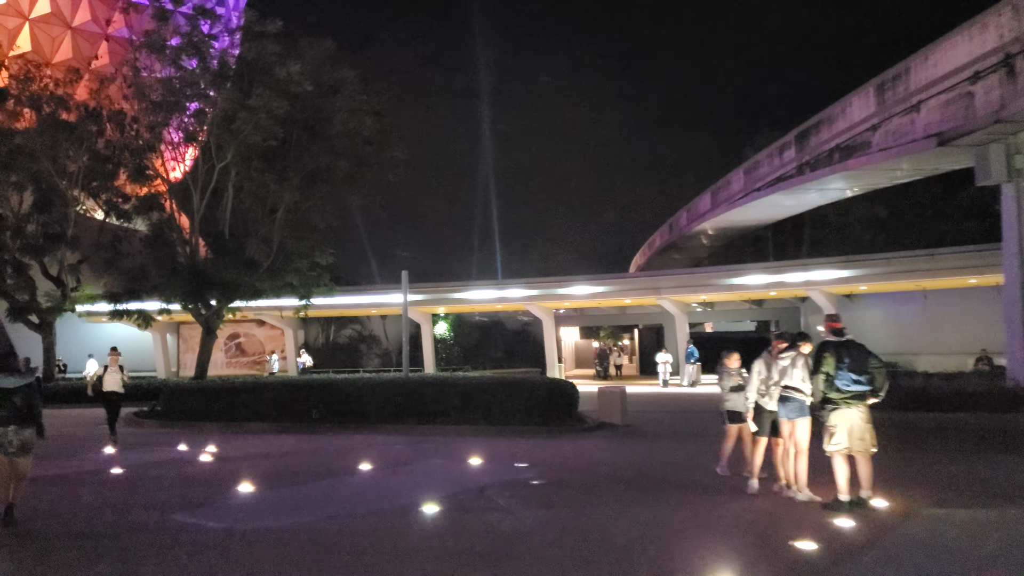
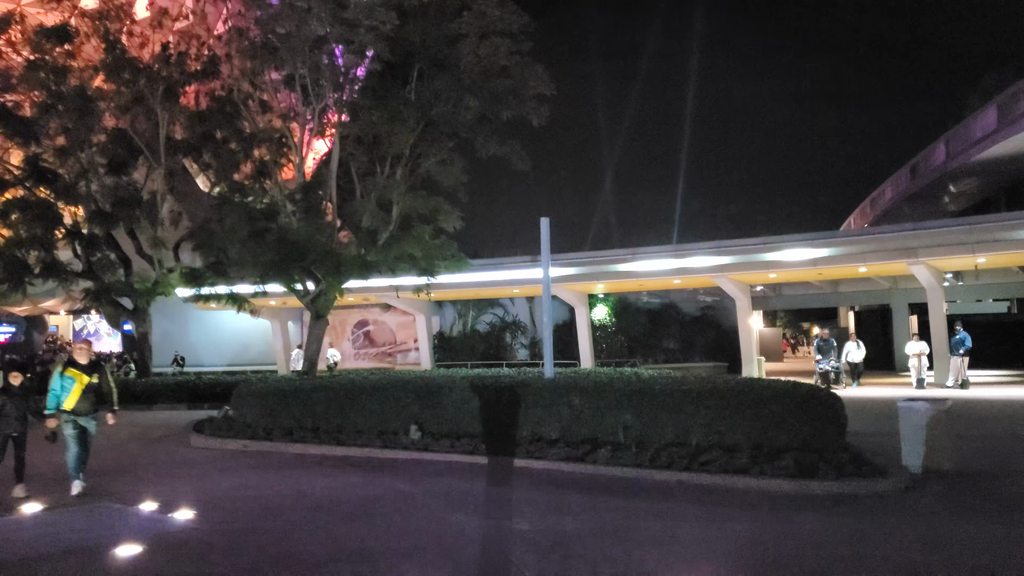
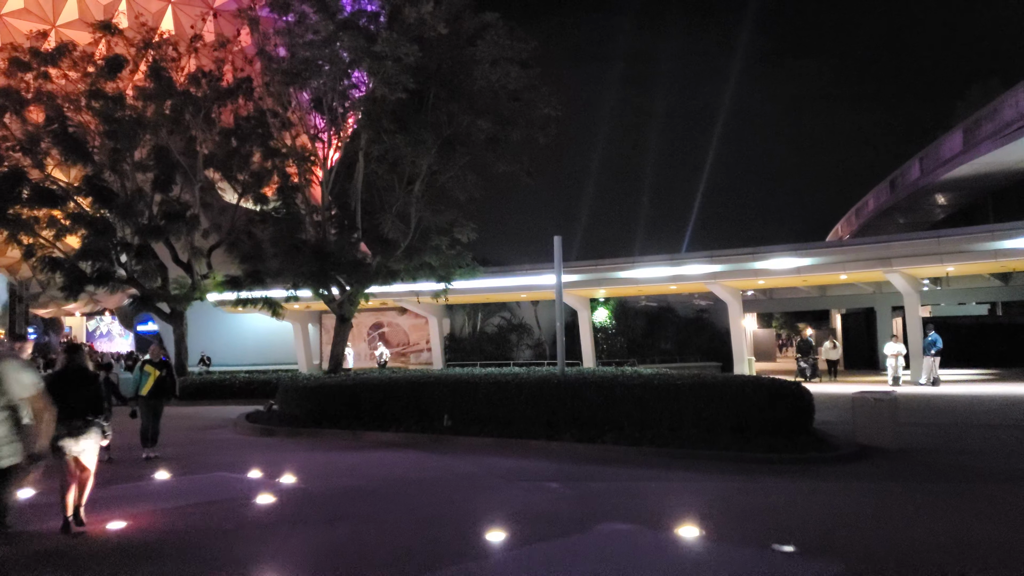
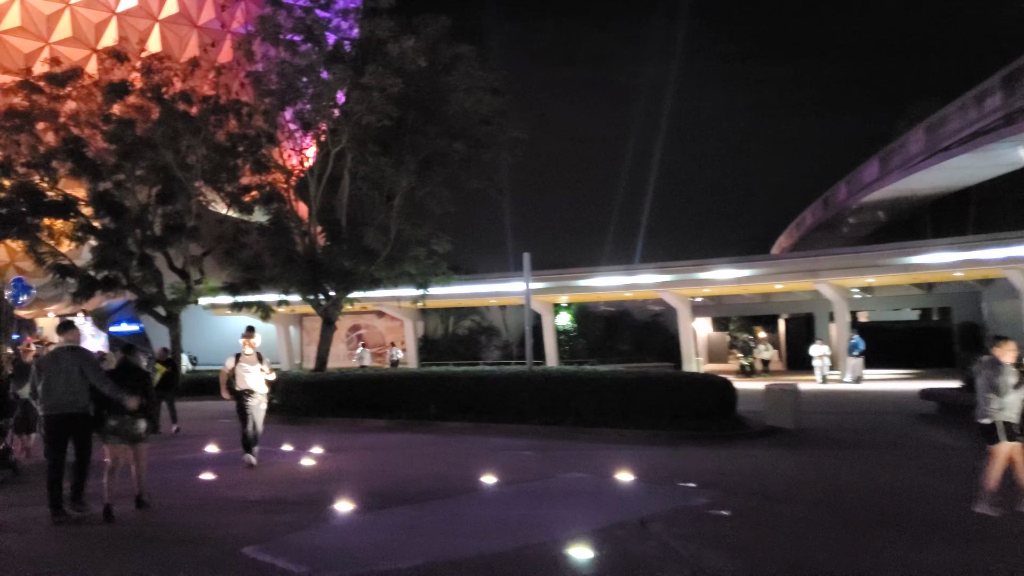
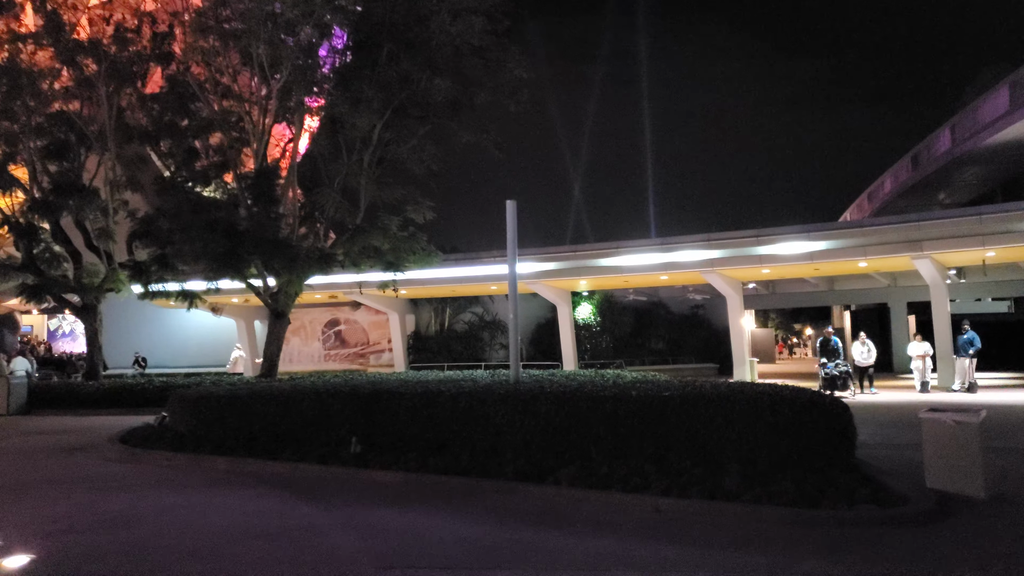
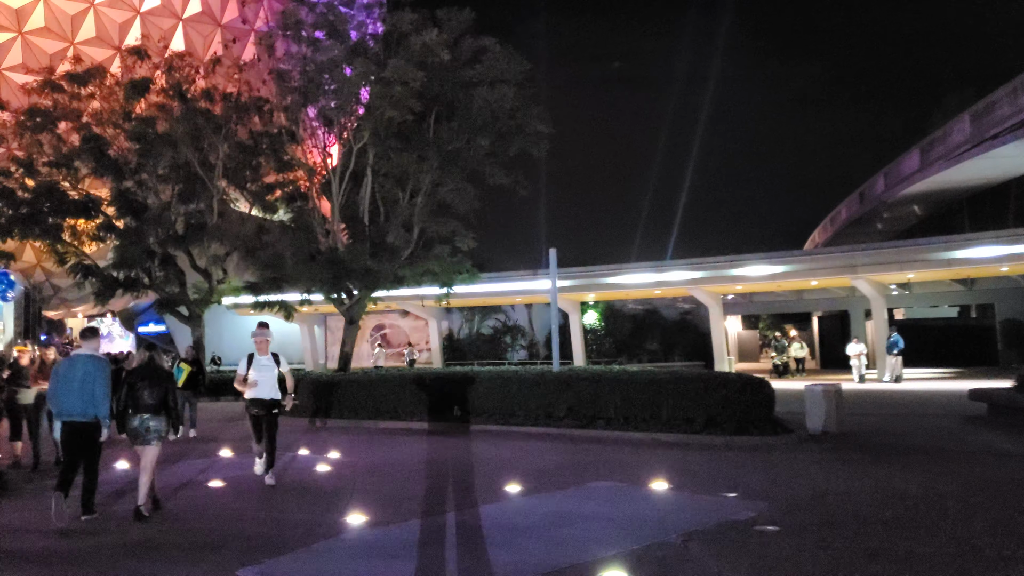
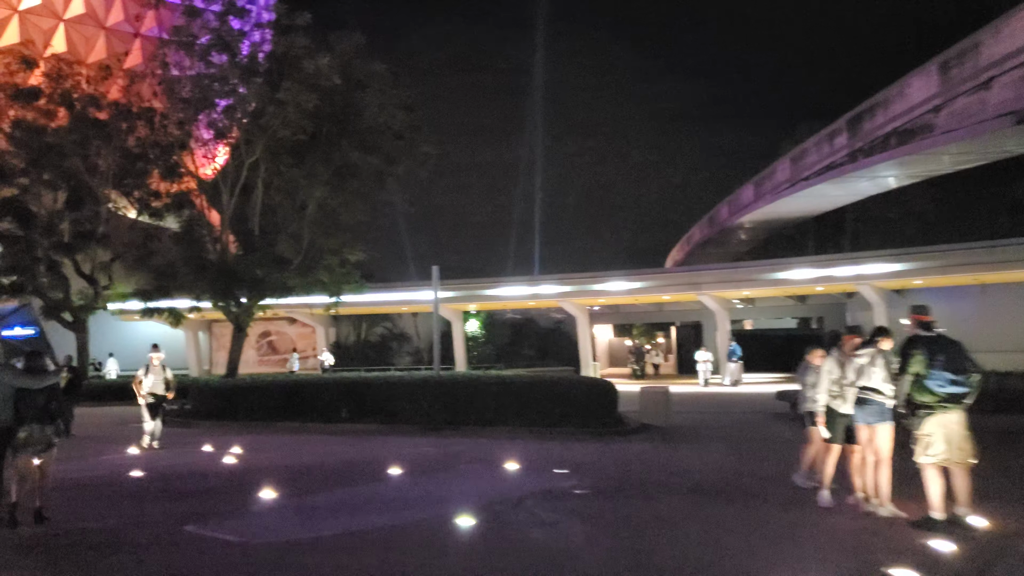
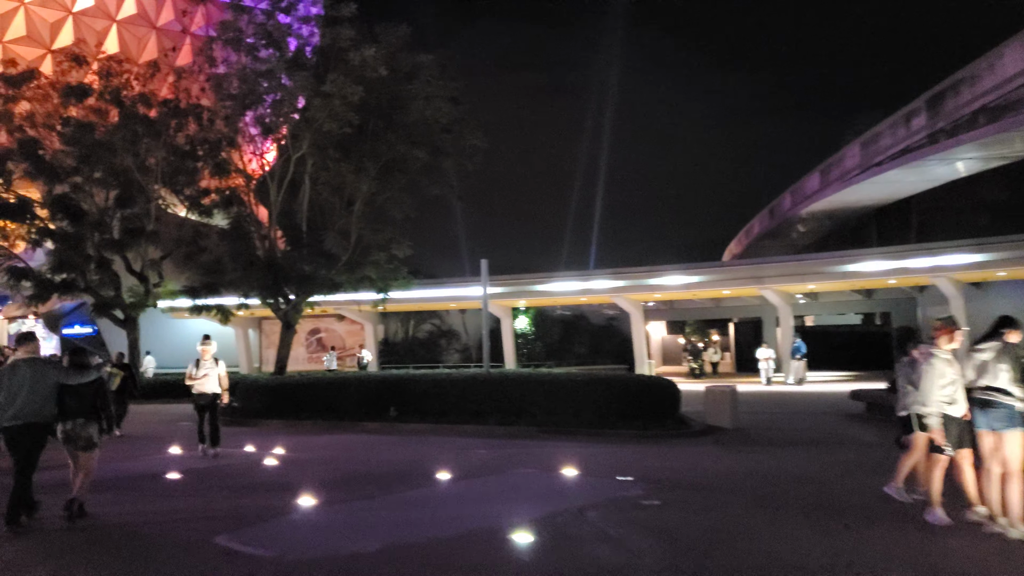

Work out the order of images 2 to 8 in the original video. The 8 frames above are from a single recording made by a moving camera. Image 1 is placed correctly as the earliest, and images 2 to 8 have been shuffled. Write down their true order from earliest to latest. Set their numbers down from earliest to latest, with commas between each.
7, 8, 4, 6, 3, 2, 5
